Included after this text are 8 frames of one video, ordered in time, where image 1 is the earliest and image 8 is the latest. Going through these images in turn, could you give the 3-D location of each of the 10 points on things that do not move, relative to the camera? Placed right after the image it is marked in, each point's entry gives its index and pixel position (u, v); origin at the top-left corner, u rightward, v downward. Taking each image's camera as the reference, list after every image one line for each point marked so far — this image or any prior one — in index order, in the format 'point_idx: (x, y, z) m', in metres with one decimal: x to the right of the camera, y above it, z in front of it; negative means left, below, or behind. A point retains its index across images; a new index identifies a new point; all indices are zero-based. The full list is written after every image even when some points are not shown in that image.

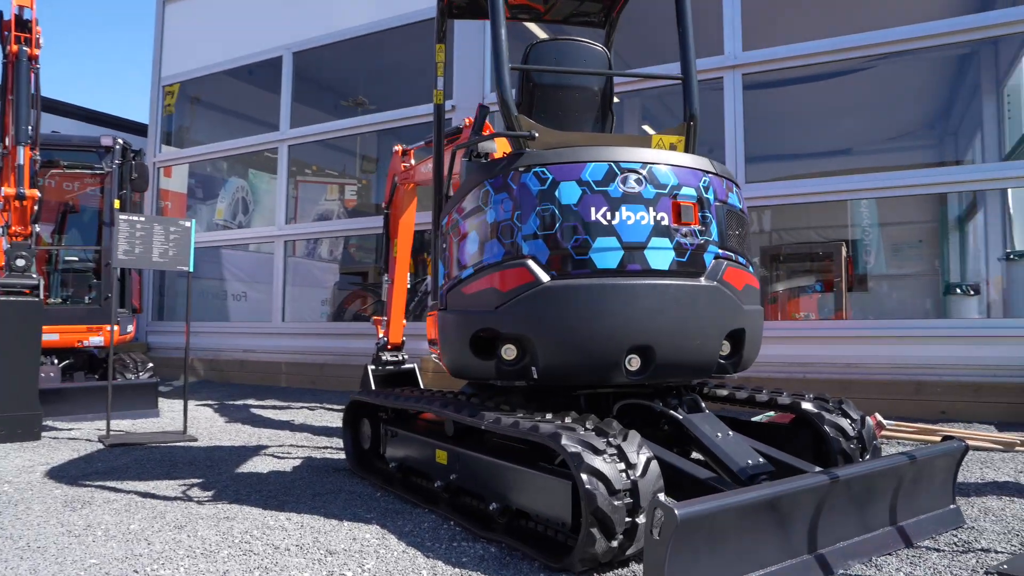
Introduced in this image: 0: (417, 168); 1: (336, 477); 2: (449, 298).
0: (-0.8, +1.0, +5.7) m
1: (-0.9, -0.9, +3.6) m
2: (-0.2, 0.0, +3.0) m
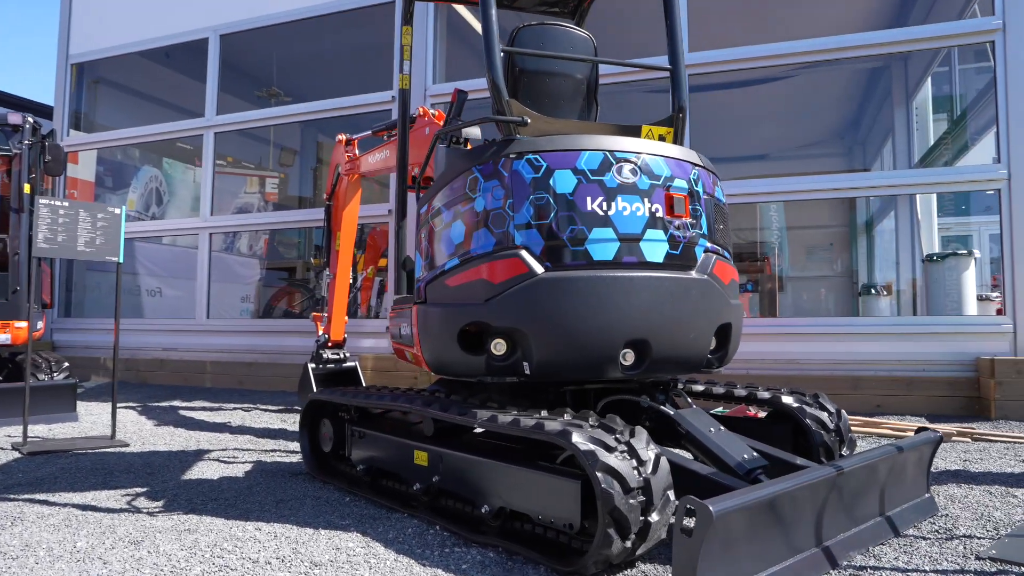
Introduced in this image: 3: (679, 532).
0: (-1.1, +1.0, +5.5) m
1: (-1.0, -0.9, +3.4) m
2: (-0.3, 0.0, +2.9) m
3: (+0.5, -0.6, +1.9) m
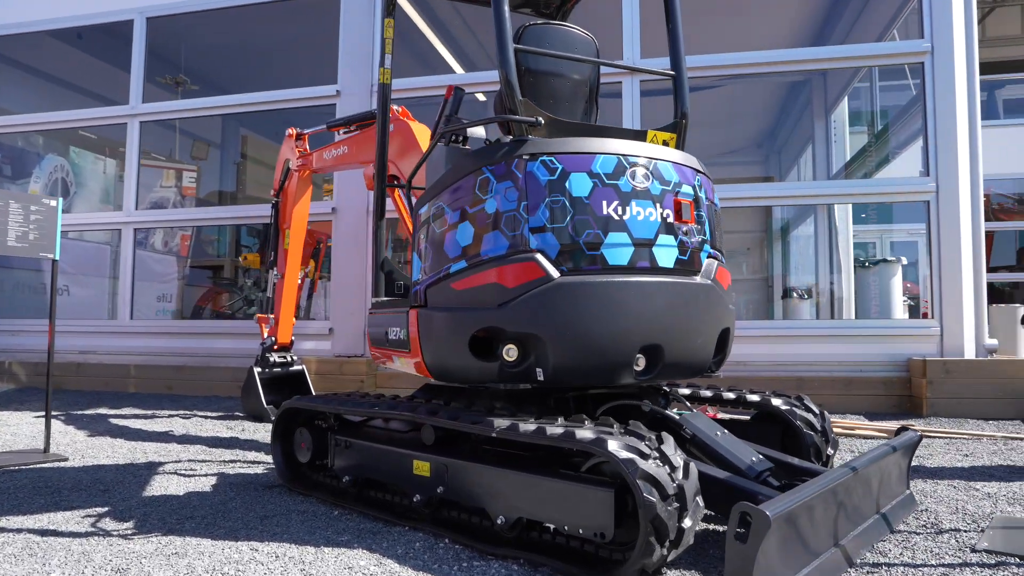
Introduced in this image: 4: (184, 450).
0: (-1.4, +1.0, +5.3) m
1: (-1.1, -0.9, +3.2) m
2: (-0.3, 0.0, +2.8) m
3: (+0.6, -0.6, +1.9) m
4: (-1.9, -0.9, +4.2) m
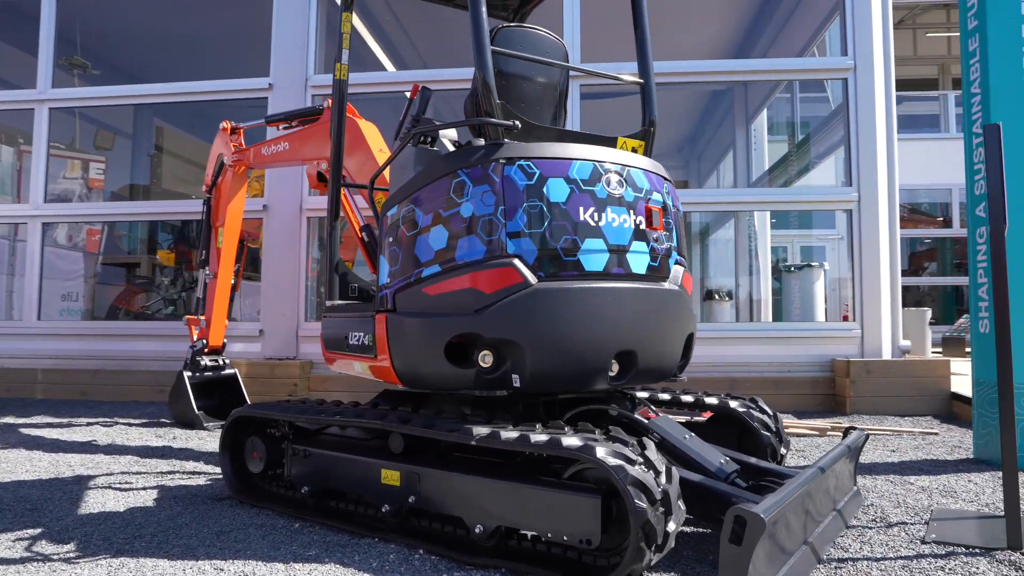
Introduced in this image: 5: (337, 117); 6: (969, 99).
0: (-1.8, +1.0, +5.0) m
1: (-1.2, -0.9, +3.0) m
2: (-0.4, 0.0, +2.7) m
3: (+0.6, -0.7, +1.9) m
4: (-2.2, -0.9, +3.9) m
5: (-0.8, +0.8, +3.4) m
6: (+2.6, +1.1, +4.1) m
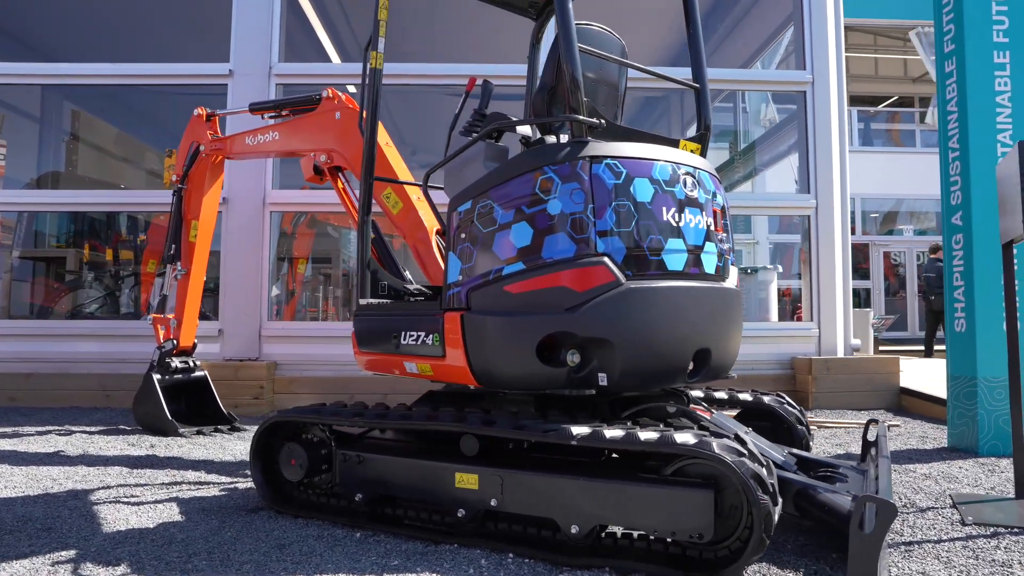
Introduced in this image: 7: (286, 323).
0: (-1.8, +1.0, +4.8) m
1: (-1.0, -0.9, +2.8) m
2: (-0.1, 0.0, +2.6) m
3: (+1.0, -0.7, +2.0) m
4: (-2.1, -0.9, +3.6) m
5: (-0.6, +0.8, +3.3) m
6: (+2.7, +1.1, +4.4) m
7: (-2.0, -0.3, +6.3) m
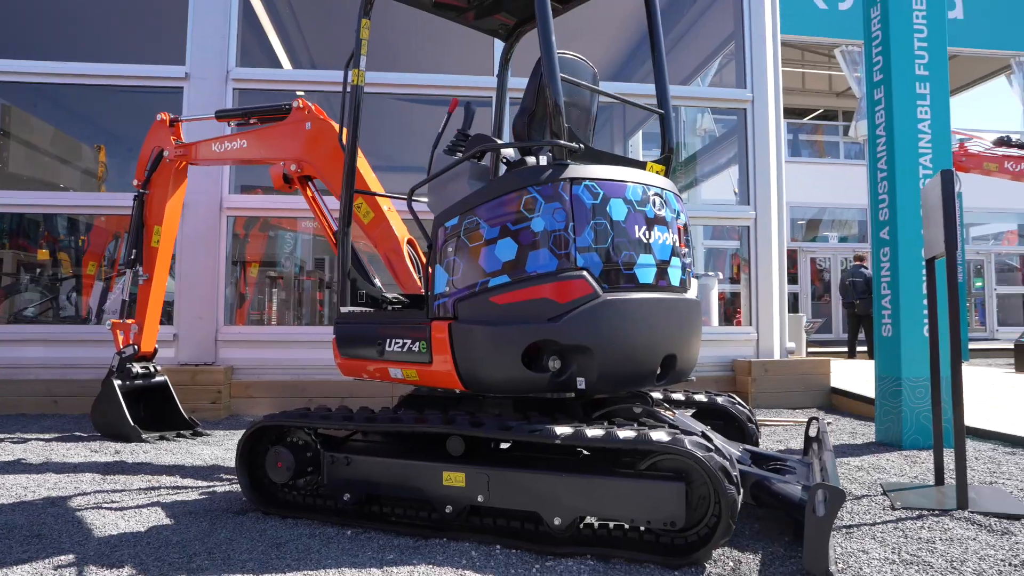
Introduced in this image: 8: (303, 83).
0: (-2.1, +1.0, +4.8) m
1: (-1.1, -1.0, +2.9) m
2: (-0.2, -0.1, +2.8) m
3: (+0.9, -0.7, +2.3) m
4: (-2.2, -1.0, +3.6) m
5: (-0.8, +0.8, +3.4) m
6: (+2.5, +1.0, +4.9) m
7: (-2.4, -0.3, +6.3) m
8: (-1.9, +1.9, +6.6) m
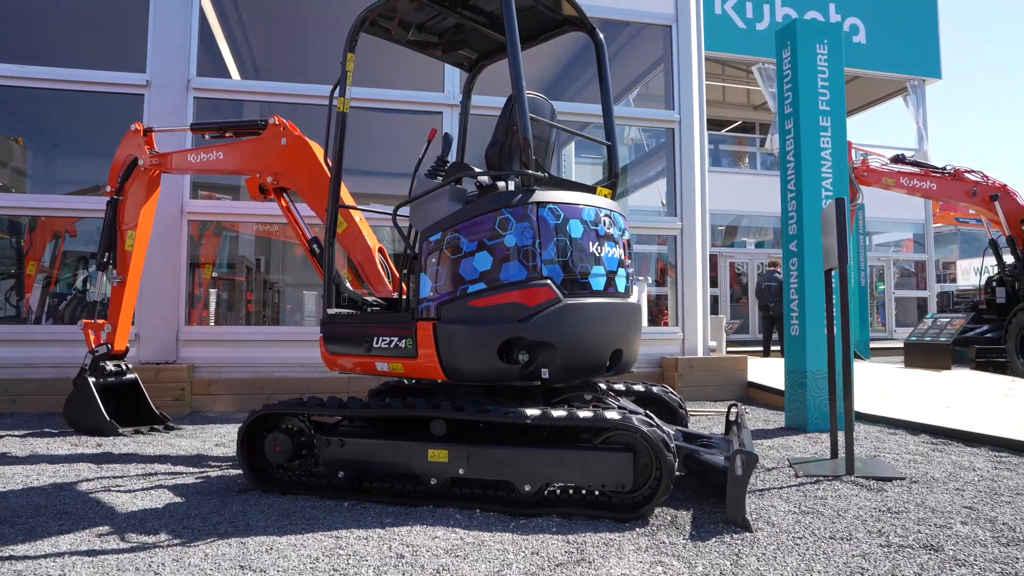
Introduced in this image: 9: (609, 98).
0: (-2.4, +0.9, +5.1) m
1: (-1.2, -1.0, +3.3) m
2: (-0.3, -0.1, +3.3) m
3: (+0.9, -0.7, +2.9) m
4: (-2.4, -1.0, +3.9) m
5: (-0.9, +0.8, +3.8) m
6: (+2.1, +1.0, +5.6) m
7: (-2.8, -0.4, +6.6) m
8: (-2.4, +1.9, +6.9) m
9: (+0.5, +1.1, +4.0) m
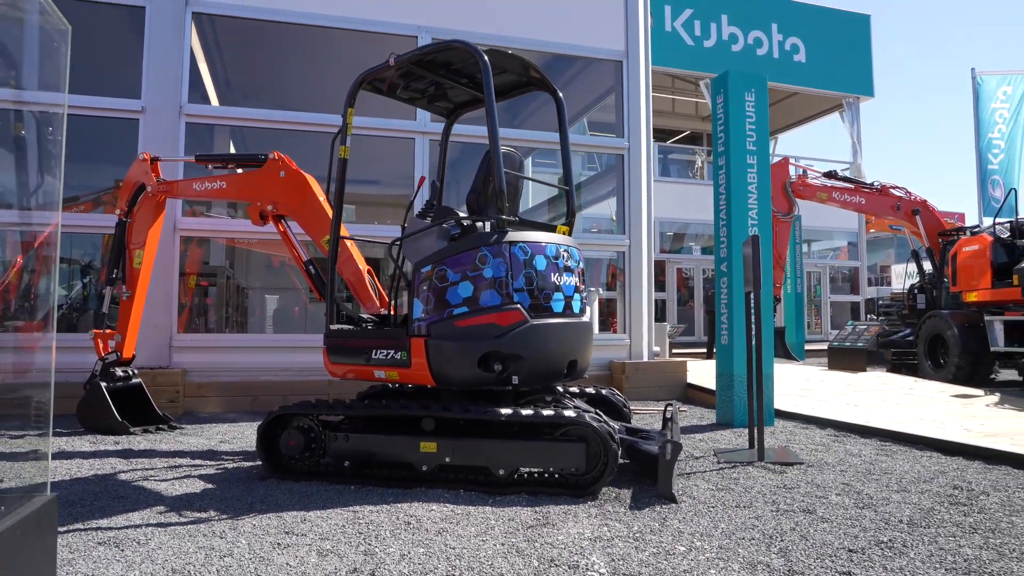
0: (-2.6, +0.8, +5.7) m
1: (-1.3, -1.1, +4.0) m
2: (-0.4, -0.2, +4.0) m
3: (+0.8, -0.9, +3.7) m
4: (-2.6, -1.1, +4.5) m
5: (-1.1, +0.6, +4.5) m
6: (+1.9, +0.8, +6.5) m
7: (-3.2, -0.5, +7.1) m
8: (-2.7, +1.8, +7.5) m
9: (+0.4, +0.9, +4.8) m
